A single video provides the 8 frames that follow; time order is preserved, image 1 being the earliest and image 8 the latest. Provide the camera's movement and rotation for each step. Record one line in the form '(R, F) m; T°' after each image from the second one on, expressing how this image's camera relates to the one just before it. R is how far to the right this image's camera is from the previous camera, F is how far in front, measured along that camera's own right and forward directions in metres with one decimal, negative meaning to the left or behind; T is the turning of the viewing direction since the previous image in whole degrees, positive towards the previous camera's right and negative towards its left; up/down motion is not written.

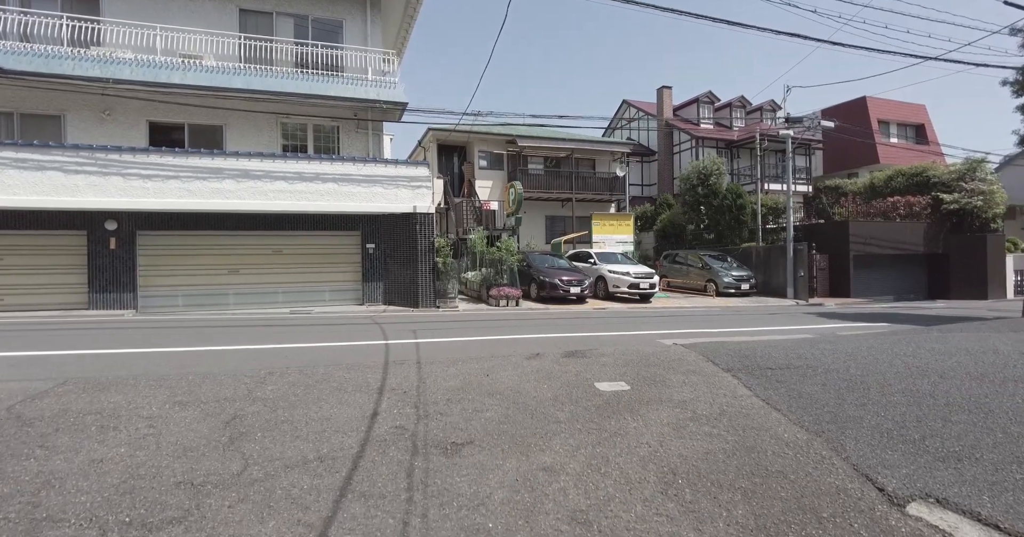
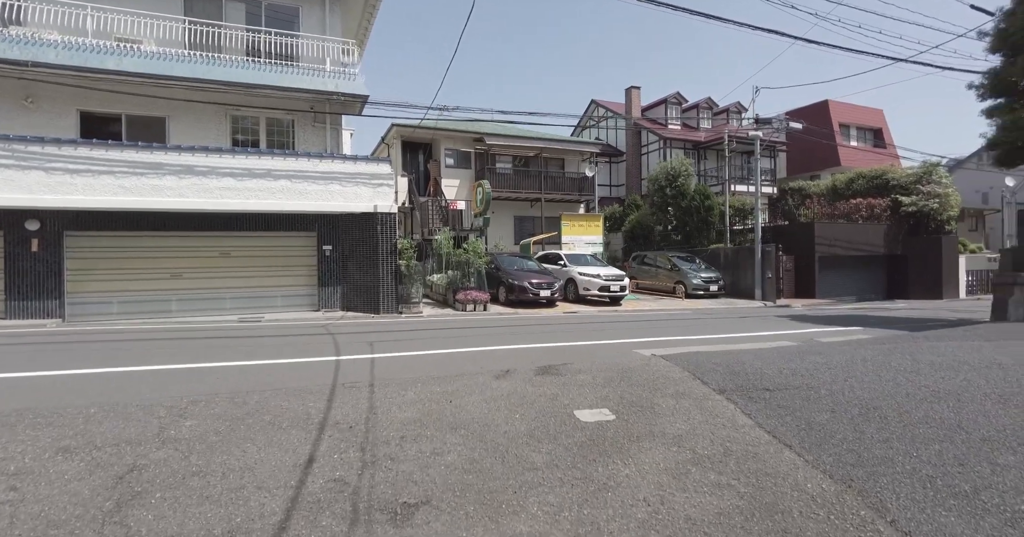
(0.0, +0.7) m; +4°
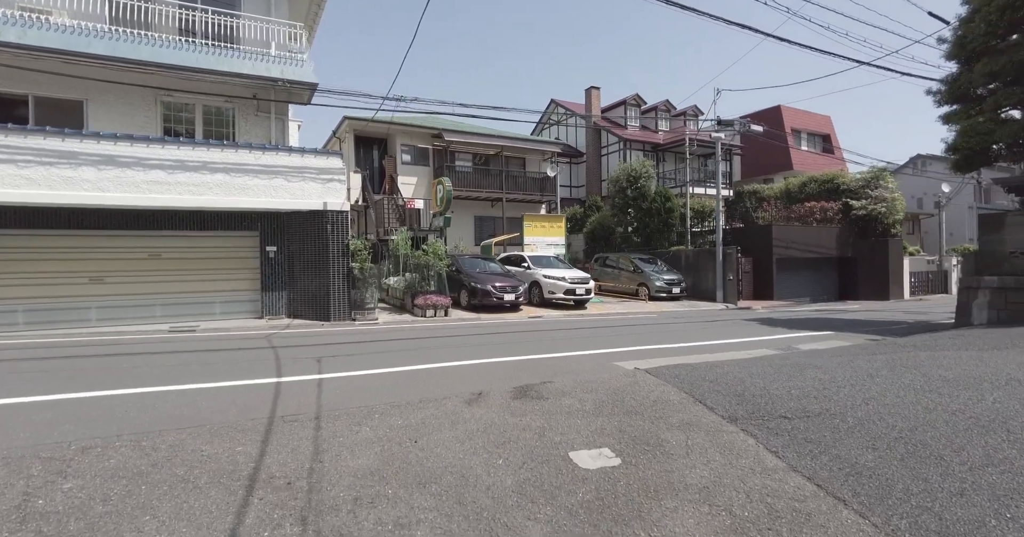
(-0.2, +0.9) m; +5°
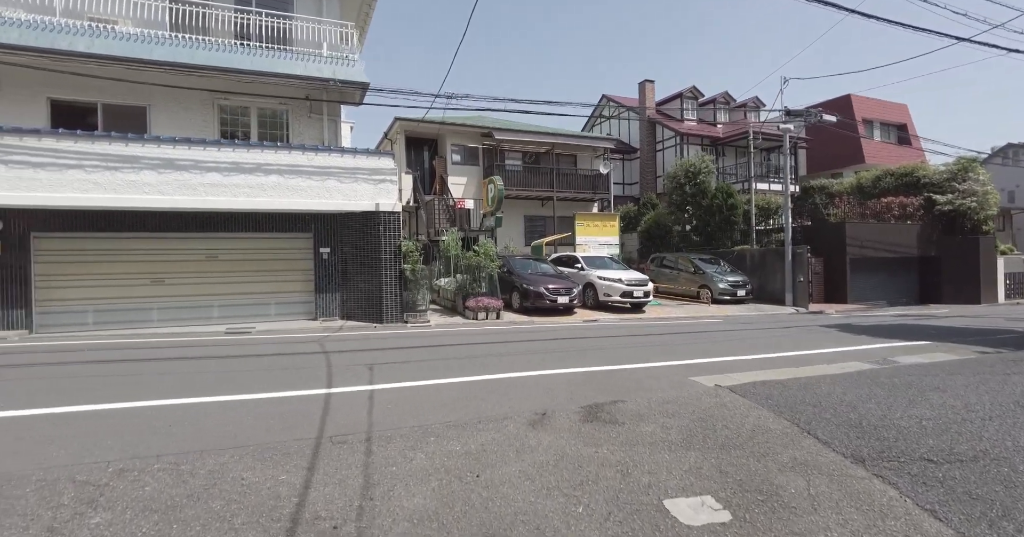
(-0.2, +0.6) m; -5°
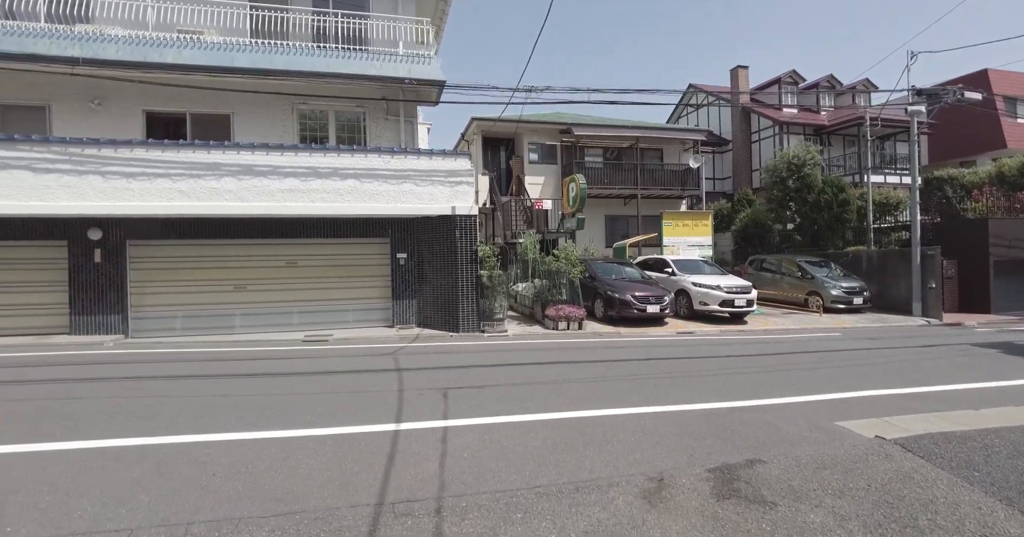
(-0.3, +1.1) m; -9°
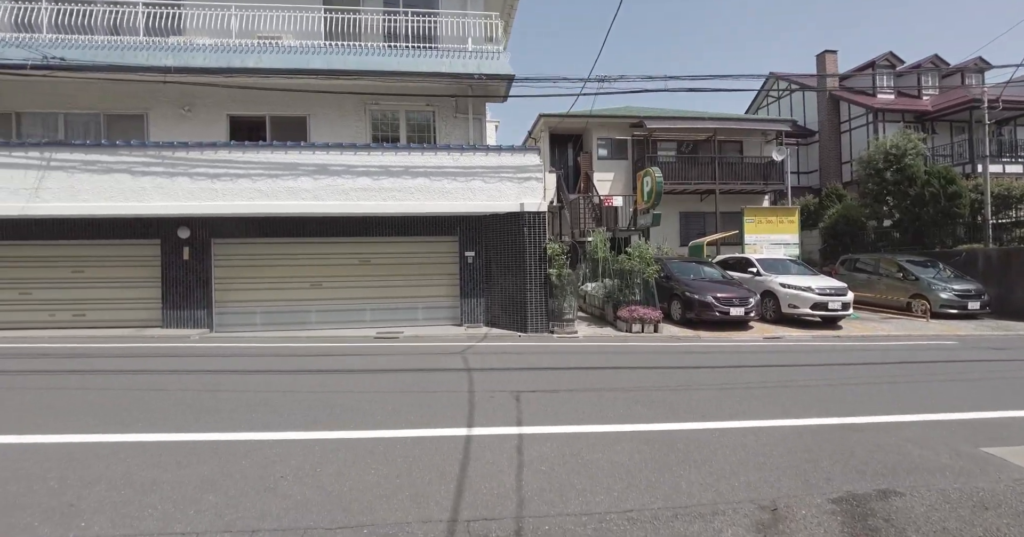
(-0.2, +0.5) m; -7°
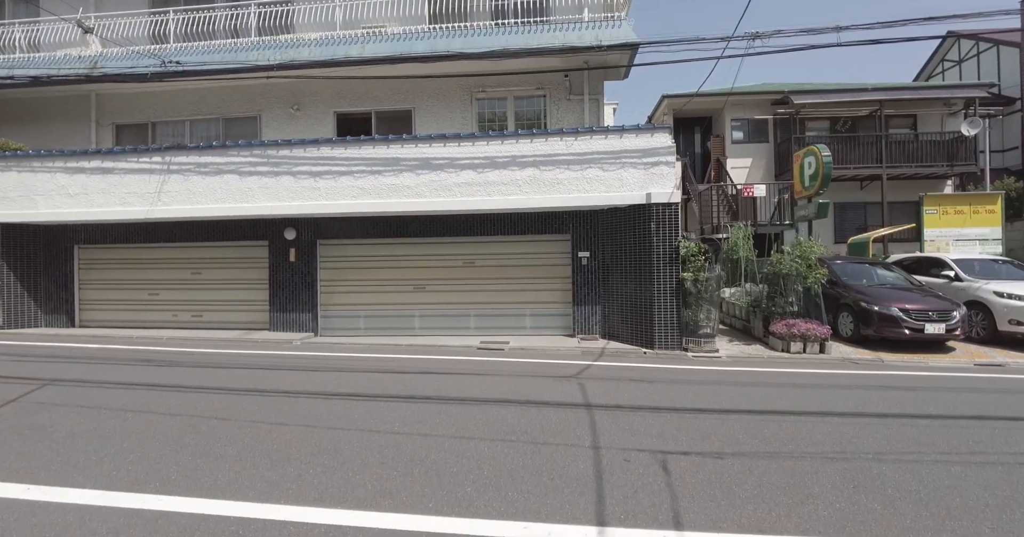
(-0.3, +1.6) m; -13°
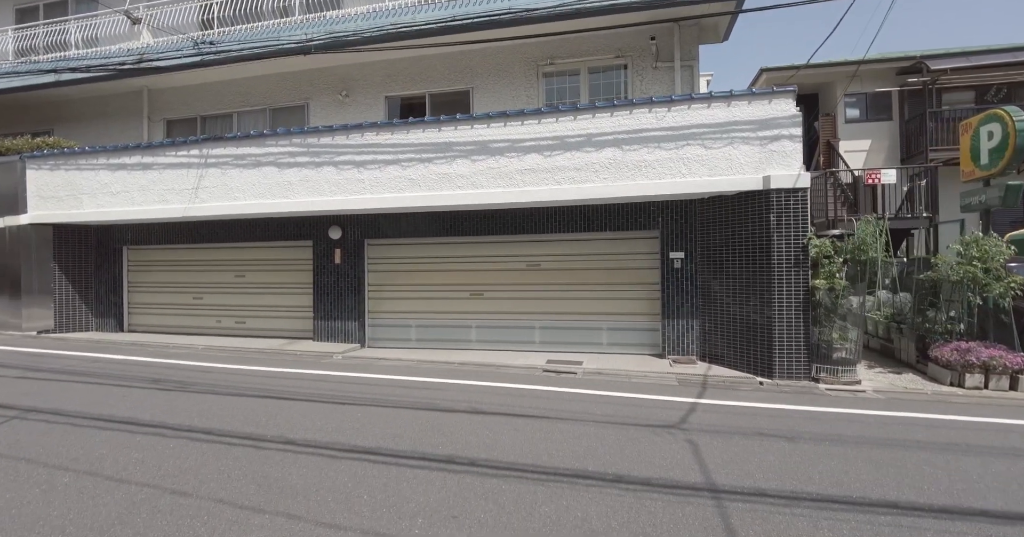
(-0.1, +1.8) m; -8°
